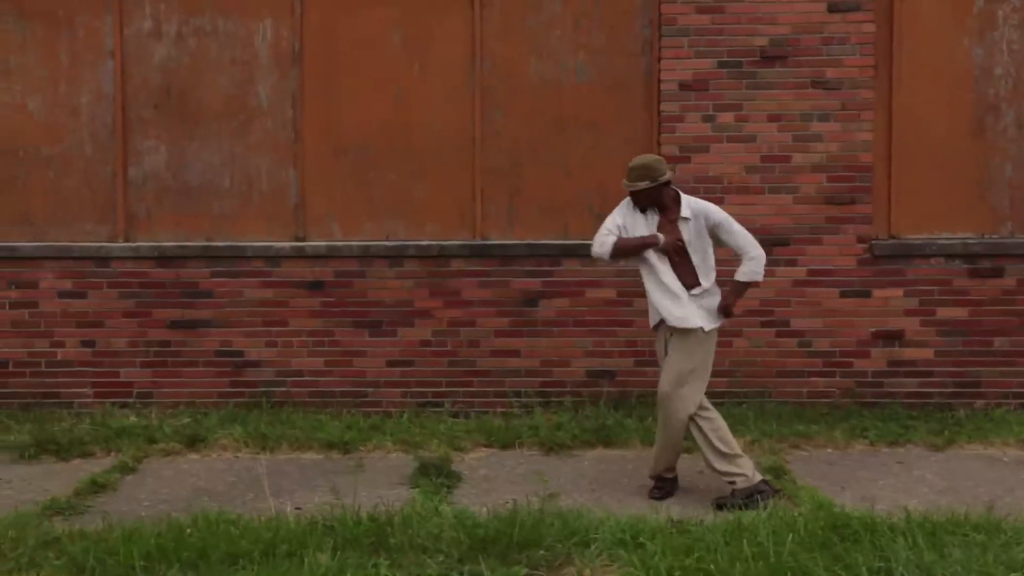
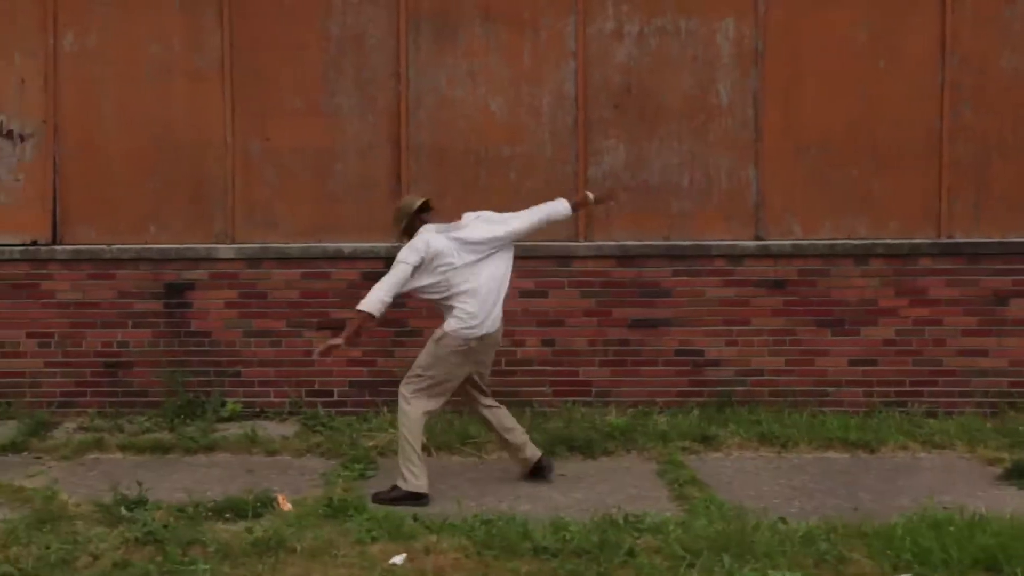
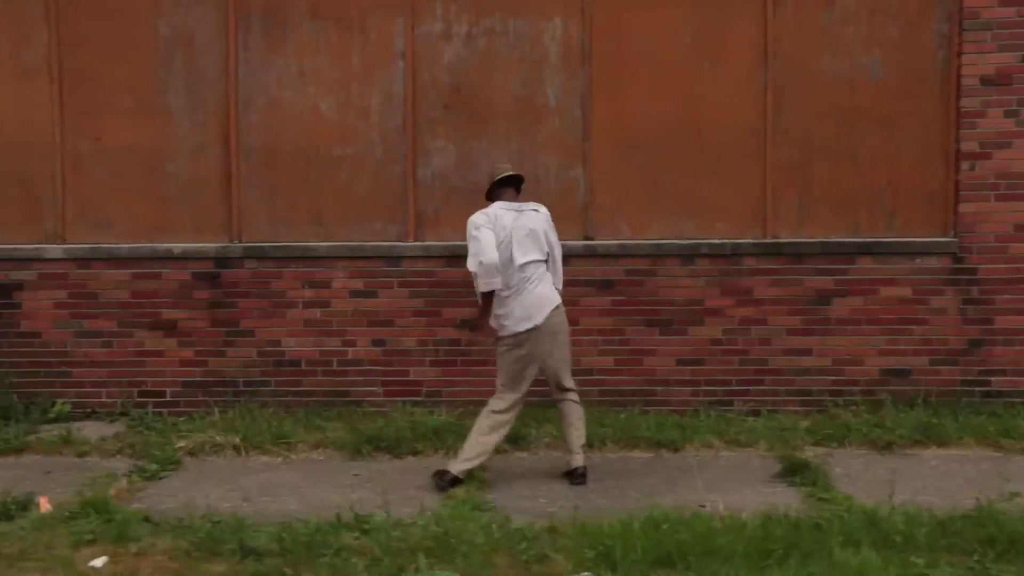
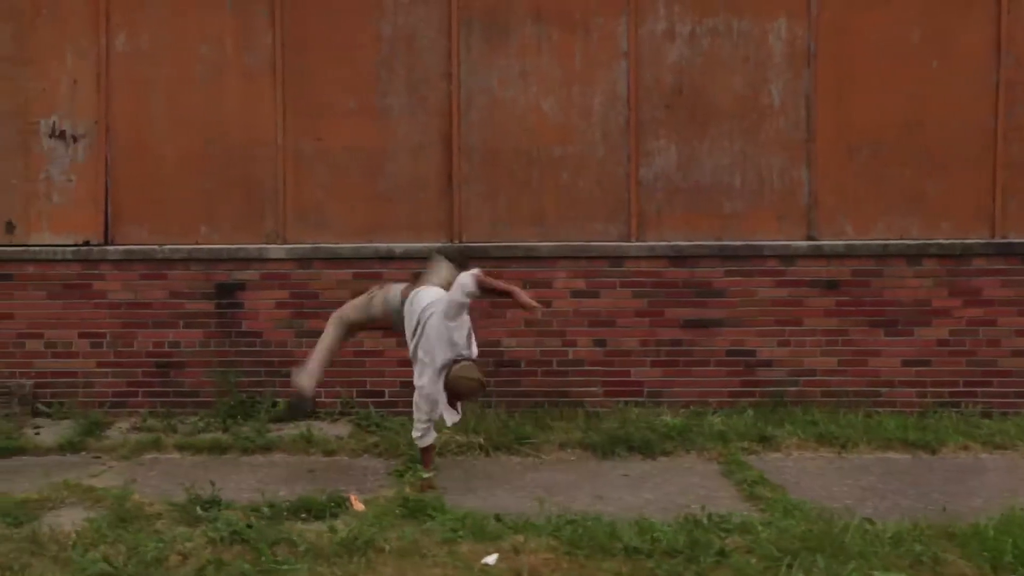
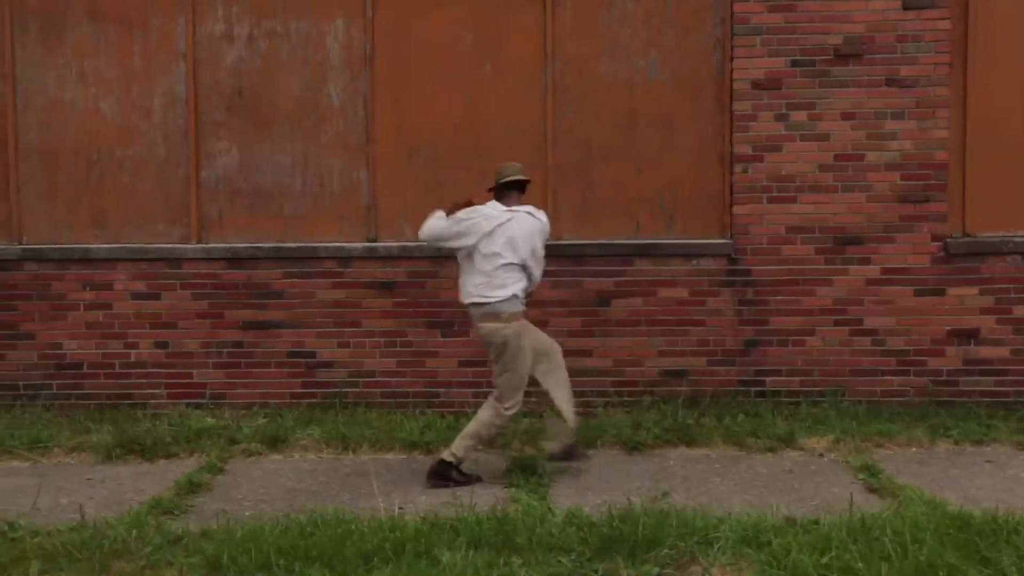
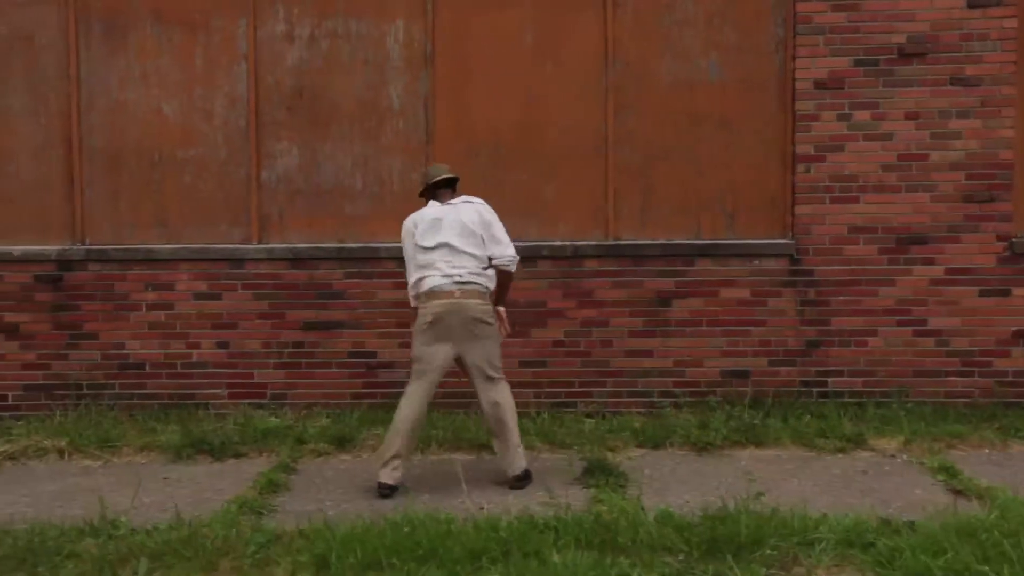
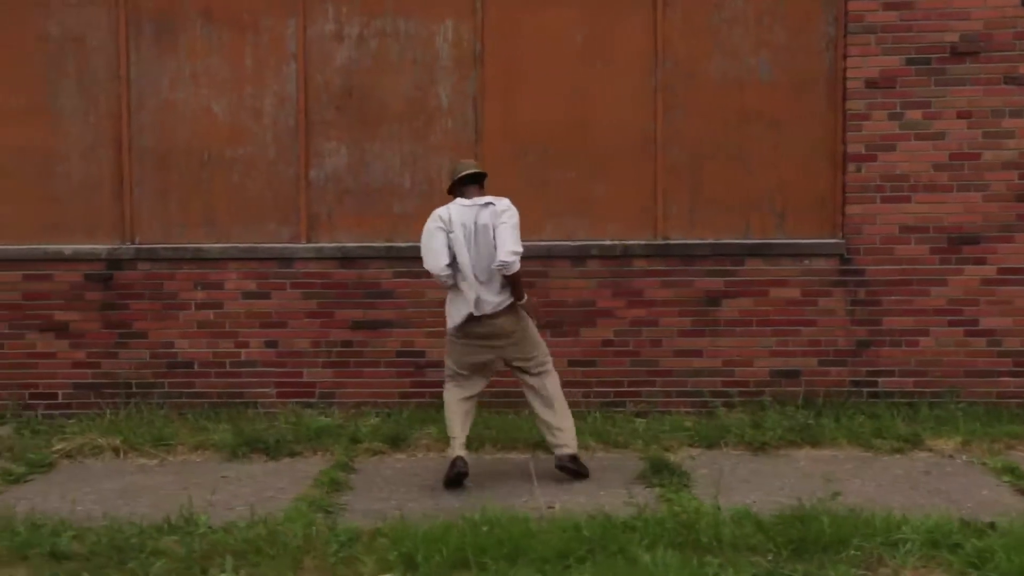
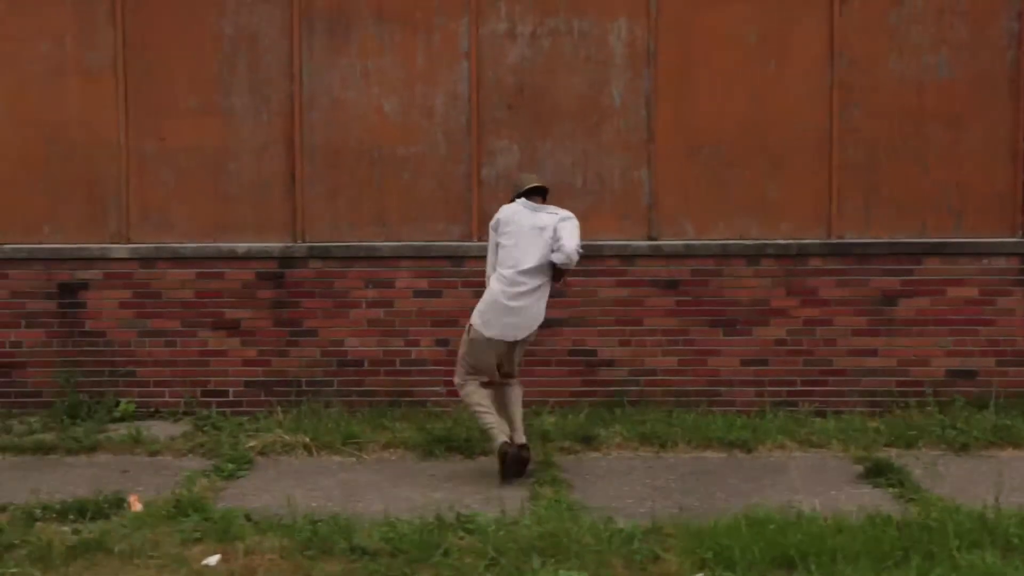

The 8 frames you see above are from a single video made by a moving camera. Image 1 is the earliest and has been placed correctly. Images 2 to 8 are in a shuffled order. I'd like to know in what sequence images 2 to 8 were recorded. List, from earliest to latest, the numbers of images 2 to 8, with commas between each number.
5, 6, 7, 3, 8, 2, 4
